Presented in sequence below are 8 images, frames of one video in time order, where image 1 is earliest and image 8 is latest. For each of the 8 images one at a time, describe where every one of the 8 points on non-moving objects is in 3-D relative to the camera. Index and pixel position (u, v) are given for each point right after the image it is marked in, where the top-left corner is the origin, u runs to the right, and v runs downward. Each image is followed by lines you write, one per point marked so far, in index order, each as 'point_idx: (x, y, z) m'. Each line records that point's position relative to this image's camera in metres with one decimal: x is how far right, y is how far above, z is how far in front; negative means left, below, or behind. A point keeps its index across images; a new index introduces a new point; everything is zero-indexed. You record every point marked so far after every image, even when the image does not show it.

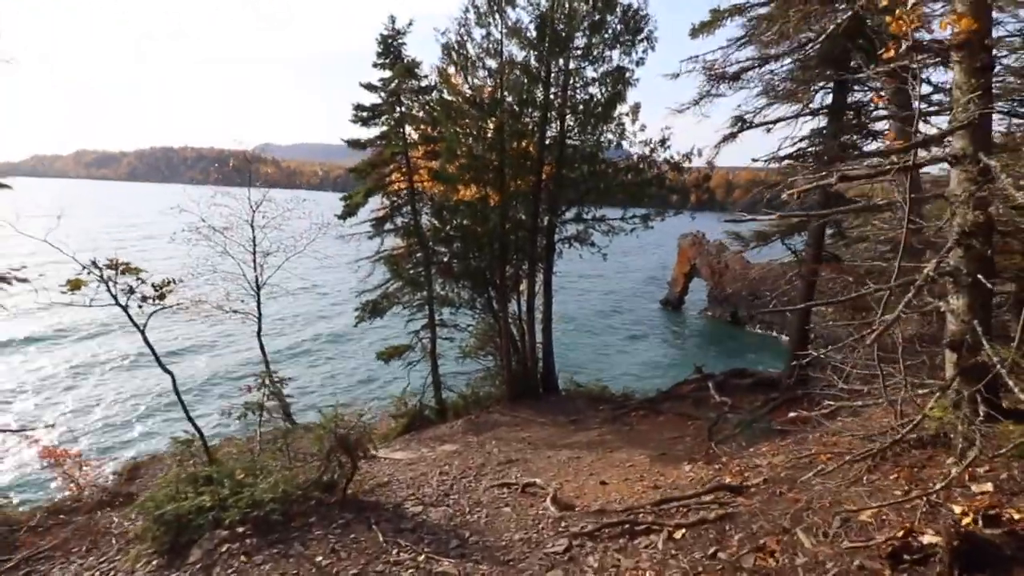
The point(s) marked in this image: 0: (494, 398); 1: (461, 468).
0: (-0.5, -2.8, +14.5) m
1: (-0.9, -3.2, +10.0) m
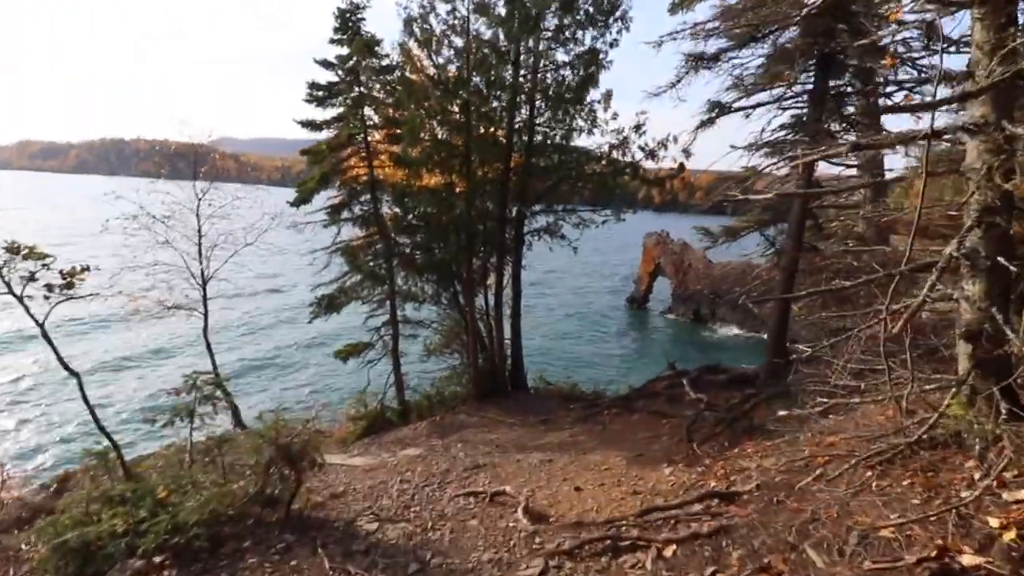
0: (-1.3, -2.7, +13.7) m
1: (-1.5, -3.1, +9.3) m
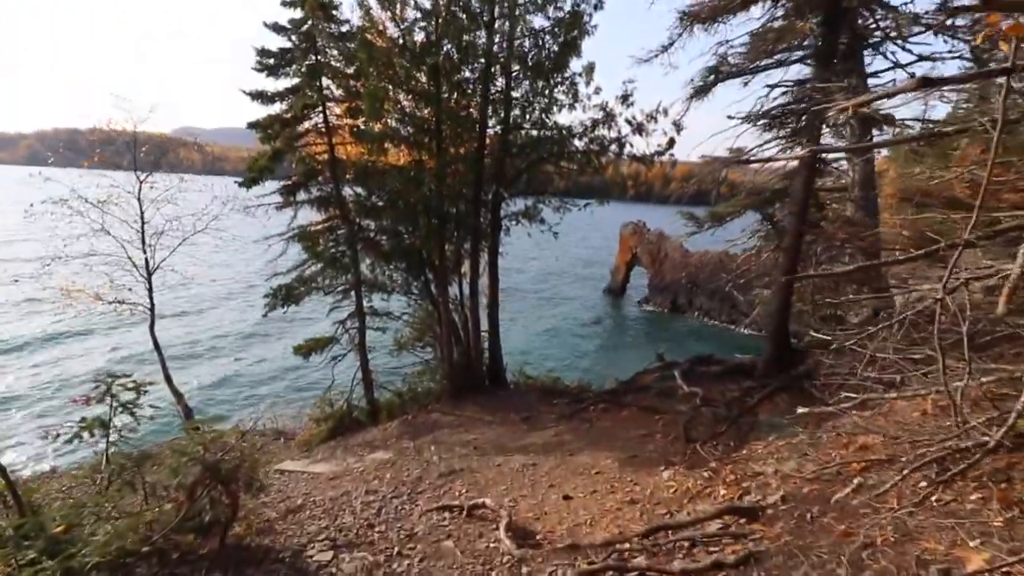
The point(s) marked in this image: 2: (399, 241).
0: (-1.8, -2.4, +12.8) m
1: (-1.8, -2.9, +8.3) m
2: (-2.2, +0.9, +11.3) m
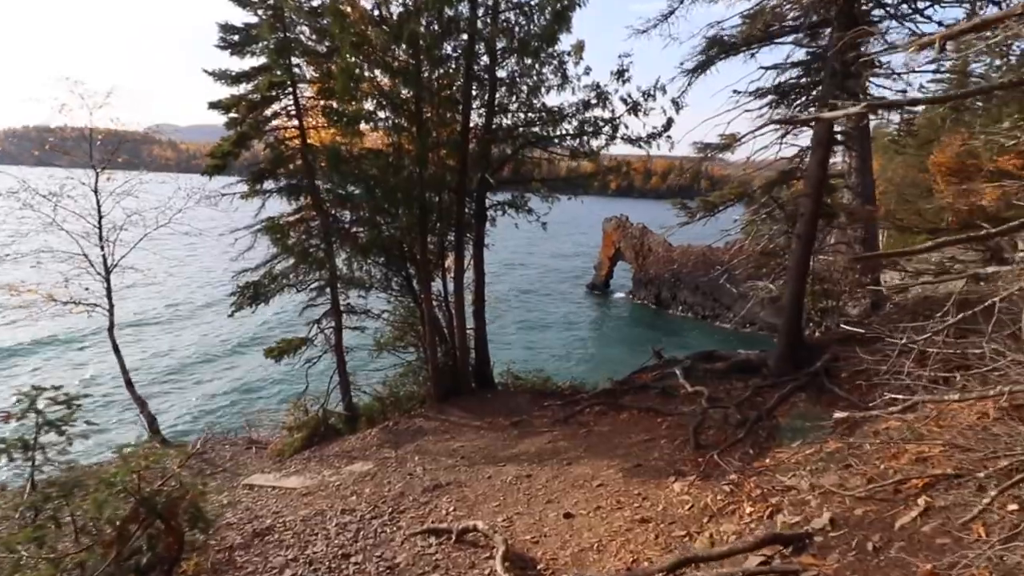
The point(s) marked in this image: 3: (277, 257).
0: (-2.0, -2.3, +11.9) m
1: (-1.9, -2.8, +7.5) m
2: (-2.5, +1.0, +10.4) m
3: (-4.6, +0.6, +10.9) m
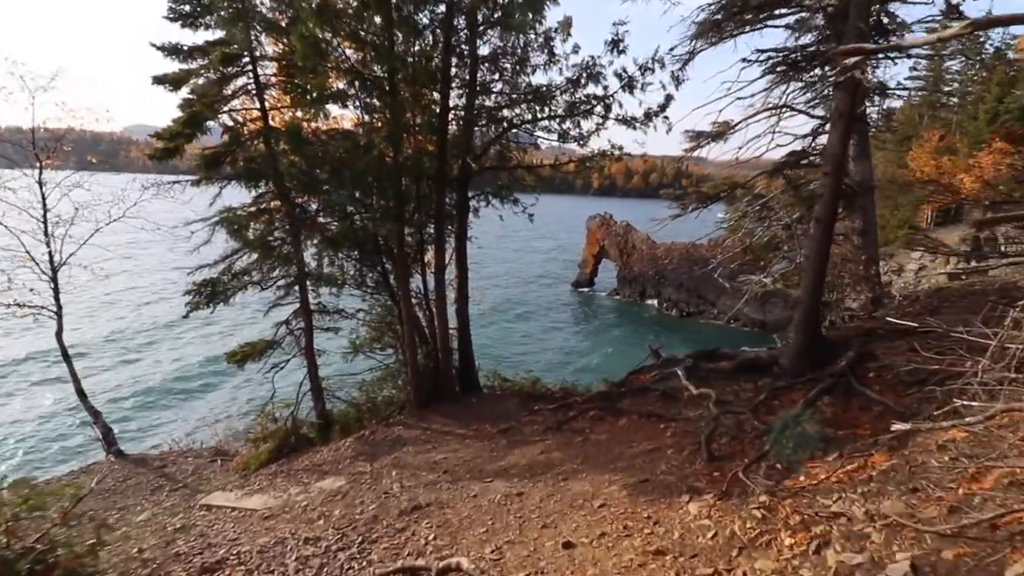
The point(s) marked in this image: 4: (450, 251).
0: (-2.2, -2.3, +11.0) m
1: (-2.0, -2.7, +6.5) m
2: (-2.7, +1.0, +9.4) m
3: (-4.8, +0.6, +9.9) m
4: (-1.3, +0.8, +11.7) m
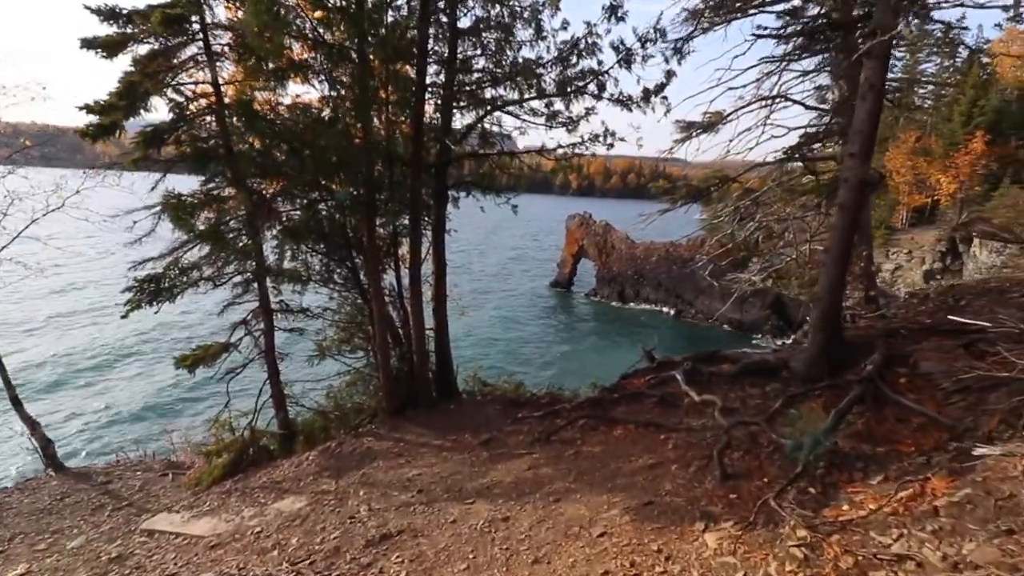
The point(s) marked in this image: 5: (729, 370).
0: (-2.6, -2.2, +10.0) m
1: (-2.1, -2.7, +5.6) m
2: (-3.0, +1.1, +8.5) m
3: (-5.1, +0.7, +8.9) m
4: (-1.6, +0.8, +10.8) m
5: (+3.0, -1.1, +7.8) m
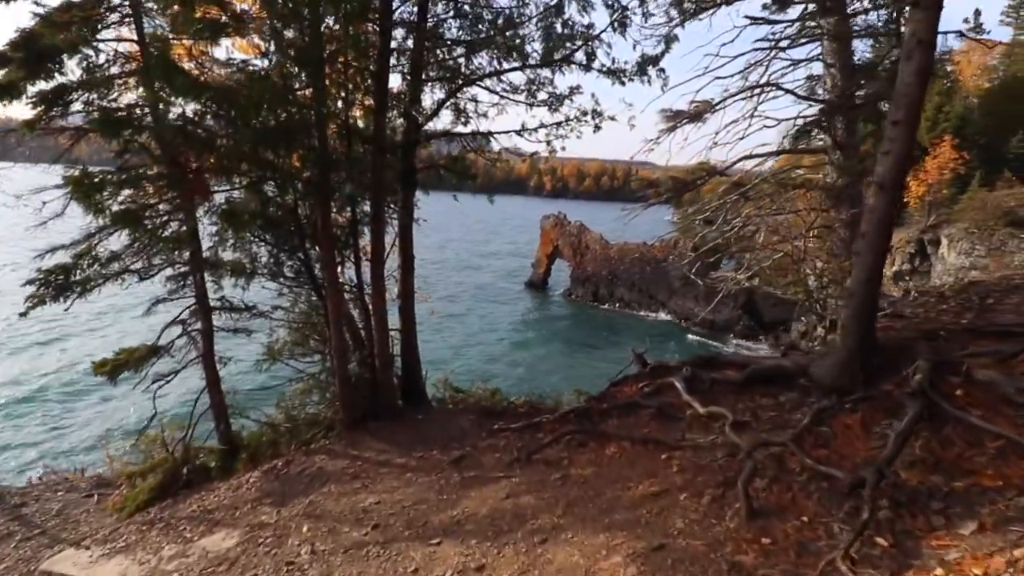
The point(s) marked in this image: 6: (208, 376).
0: (-3.0, -2.1, +8.8) m
1: (-2.3, -2.6, +4.4) m
2: (-3.3, +1.2, +7.2) m
3: (-5.4, +0.8, +7.5) m
4: (-2.0, +0.9, +9.6) m
5: (+2.7, -1.1, +6.8) m
6: (-4.6, -1.3, +8.7) m
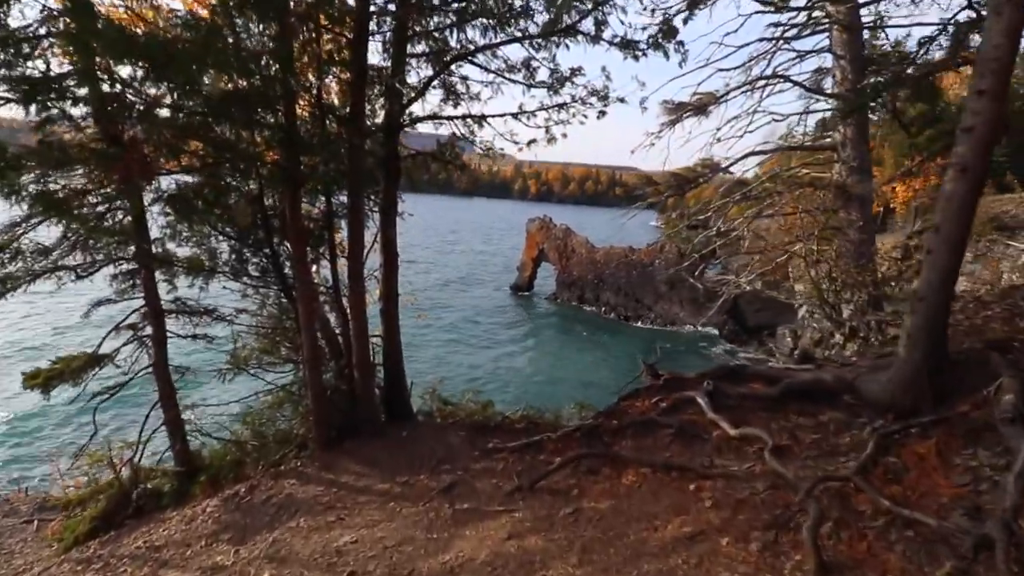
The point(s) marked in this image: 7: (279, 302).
0: (-3.0, -2.1, +7.8) m
1: (-2.3, -2.6, +3.4) m
2: (-3.3, +1.2, +6.2) m
3: (-5.4, +0.8, +6.4) m
4: (-2.1, +0.9, +8.6) m
5: (+2.7, -1.1, +6.0) m
6: (-4.7, -1.3, +7.6) m
7: (-3.4, -0.2, +8.4) m
